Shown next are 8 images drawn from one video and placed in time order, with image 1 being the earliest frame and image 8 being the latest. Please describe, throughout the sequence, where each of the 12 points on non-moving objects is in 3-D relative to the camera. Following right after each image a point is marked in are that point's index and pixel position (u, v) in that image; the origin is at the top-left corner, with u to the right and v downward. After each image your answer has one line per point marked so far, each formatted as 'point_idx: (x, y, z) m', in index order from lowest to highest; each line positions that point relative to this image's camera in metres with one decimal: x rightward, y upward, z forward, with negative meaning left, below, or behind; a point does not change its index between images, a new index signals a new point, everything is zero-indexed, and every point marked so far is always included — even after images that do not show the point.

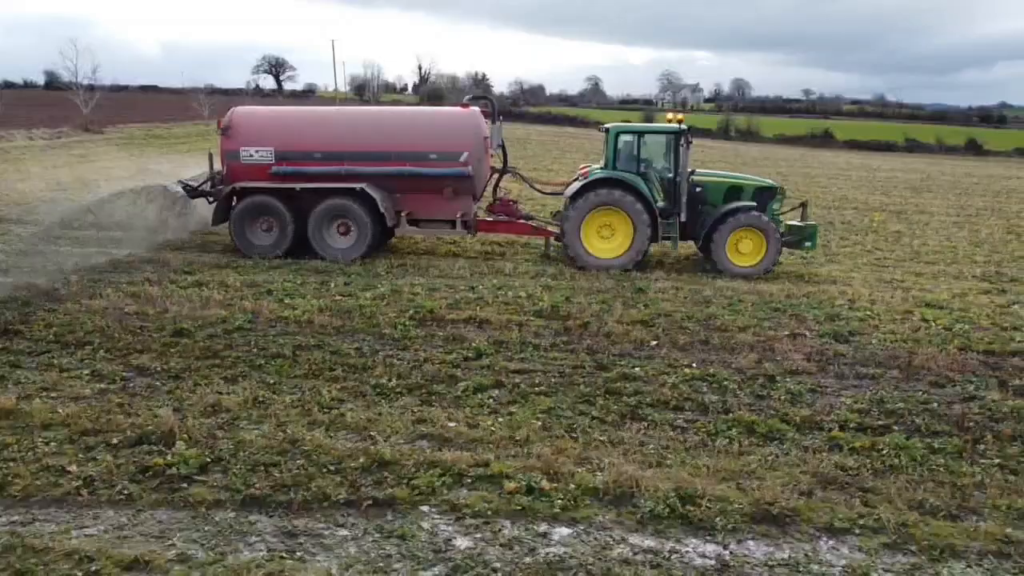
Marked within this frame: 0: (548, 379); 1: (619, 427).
0: (+0.3, -0.7, +5.9) m
1: (+0.7, -0.9, +5.0) m
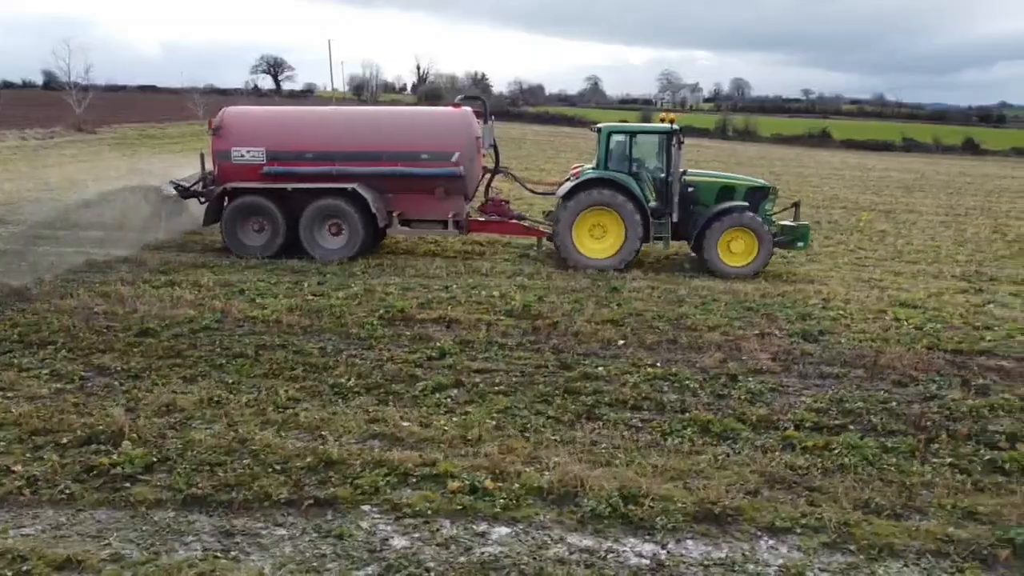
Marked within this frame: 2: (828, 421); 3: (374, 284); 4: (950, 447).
0: (0.0, -0.6, +5.9) m
1: (+0.4, -0.9, +5.0) m
2: (+2.0, -0.9, +5.2) m
3: (-1.5, 0.0, +8.8) m
4: (+2.6, -1.0, +4.9) m
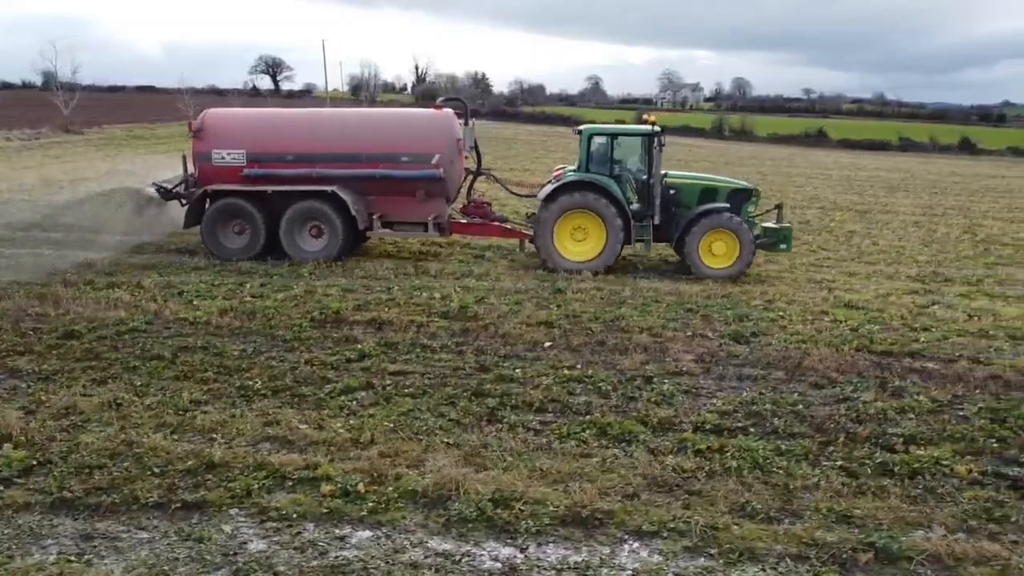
0: (-0.7, -0.7, +5.9) m
1: (-0.2, -0.9, +5.0) m
2: (+1.4, -0.9, +5.2) m
3: (-2.1, 0.0, +8.8) m
4: (+2.0, -1.0, +4.9) m
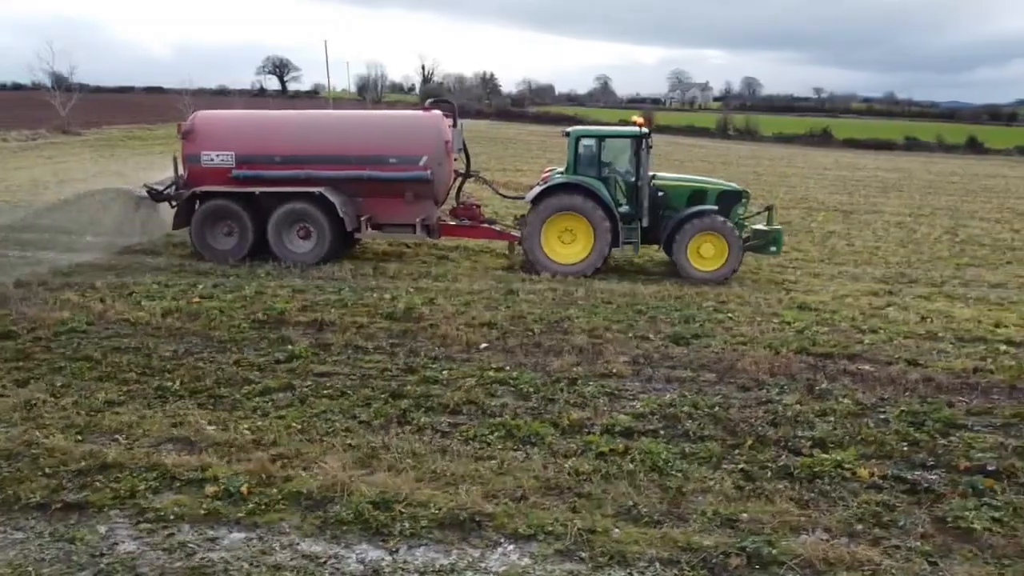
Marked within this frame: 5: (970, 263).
0: (-1.2, -0.7, +5.9) m
1: (-0.8, -0.9, +5.0) m
2: (+0.8, -0.9, +5.2) m
3: (-2.7, 0.0, +8.8) m
4: (+1.4, -1.0, +4.9) m
5: (+7.0, +0.4, +12.3) m
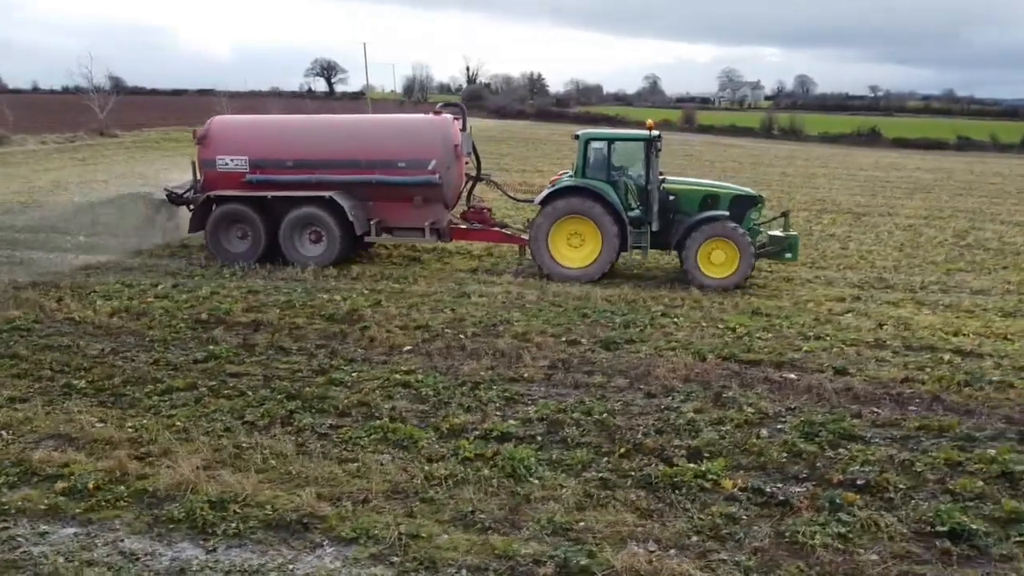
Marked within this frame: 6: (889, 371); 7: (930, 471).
0: (-1.9, -0.7, +6.0) m
1: (-1.6, -0.9, +5.1) m
2: (+0.1, -0.9, +5.2) m
3: (-3.2, 0.0, +9.0) m
4: (+0.6, -1.0, +4.8) m
5: (+6.6, +0.3, +12.0) m
6: (+3.1, -0.7, +6.8) m
7: (+2.4, -1.1, +4.8) m
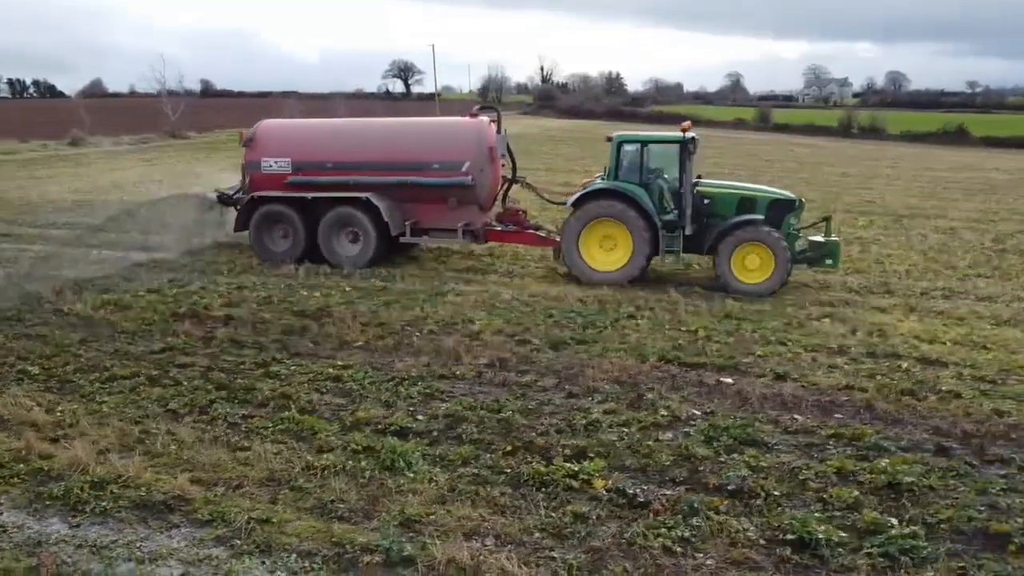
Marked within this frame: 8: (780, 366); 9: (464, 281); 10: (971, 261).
0: (-2.5, -0.7, +6.3) m
1: (-2.2, -0.9, +5.4) m
2: (-0.6, -0.9, +5.3) m
3: (-3.5, +0.1, +9.5) m
4: (-0.1, -1.0, +4.9) m
5: (+6.6, +0.2, +11.4) m
6: (+2.6, -0.7, +6.6) m
7: (+1.7, -1.1, +4.7) m
8: (+2.3, -0.7, +6.9) m
9: (-0.6, +0.1, +9.9) m
10: (+7.1, +0.4, +12.6) m
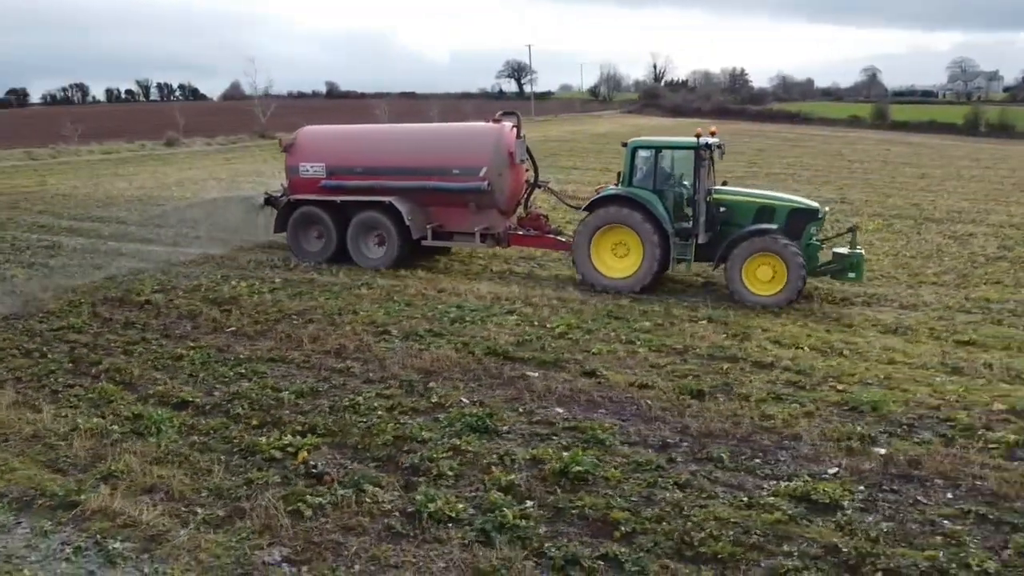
0: (-4.0, -0.5, +7.3) m
1: (-3.9, -0.8, +6.4) m
2: (-2.3, -0.8, +6.0) m
3: (-4.5, +0.2, +10.5) m
4: (-1.8, -1.0, +5.5) m
5: (+5.8, +0.1, +11.0) m
6: (+1.1, -0.7, +6.8) m
7: (-0.1, -1.1, +5.0) m
8: (+0.8, -0.7, +7.1) m
9: (-1.6, +0.2, +10.5) m
10: (+6.4, +0.3, +12.0) m
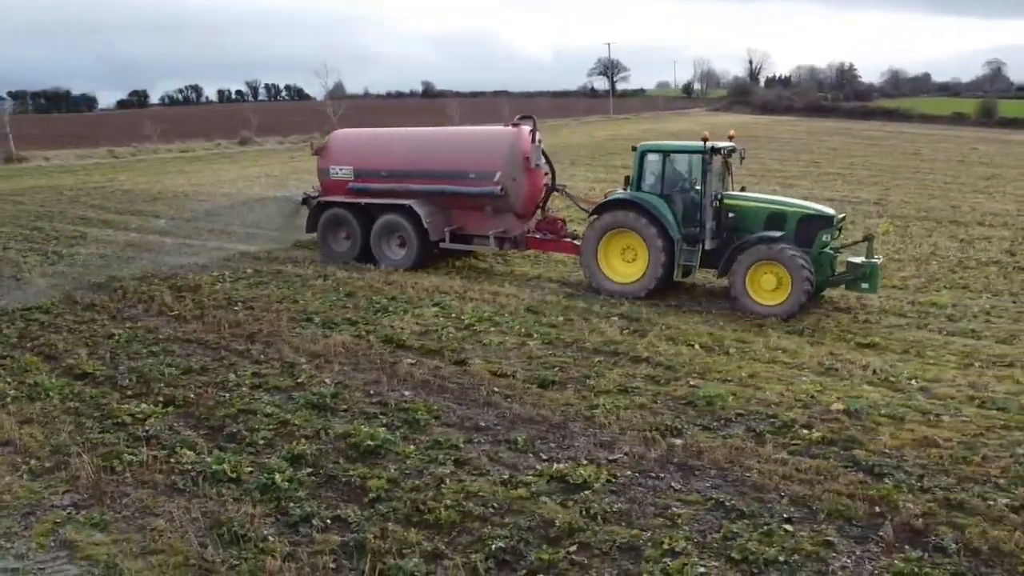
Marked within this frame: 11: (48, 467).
0: (-5.0, -0.4, +8.3) m
1: (-5.0, -0.6, +7.4) m
2: (-3.5, -0.7, +6.8) m
3: (-5.1, +0.4, +11.6) m
4: (-3.1, -0.9, +6.3) m
5: (+5.2, 0.0, +10.8) m
6: (0.0, -0.7, +7.2) m
7: (-1.4, -1.0, +5.6) m
8: (-0.3, -0.6, +7.6) m
9: (-2.2, +0.3, +11.2) m
10: (+6.0, +0.2, +11.7) m
11: (-2.9, -1.1, +5.2) m
